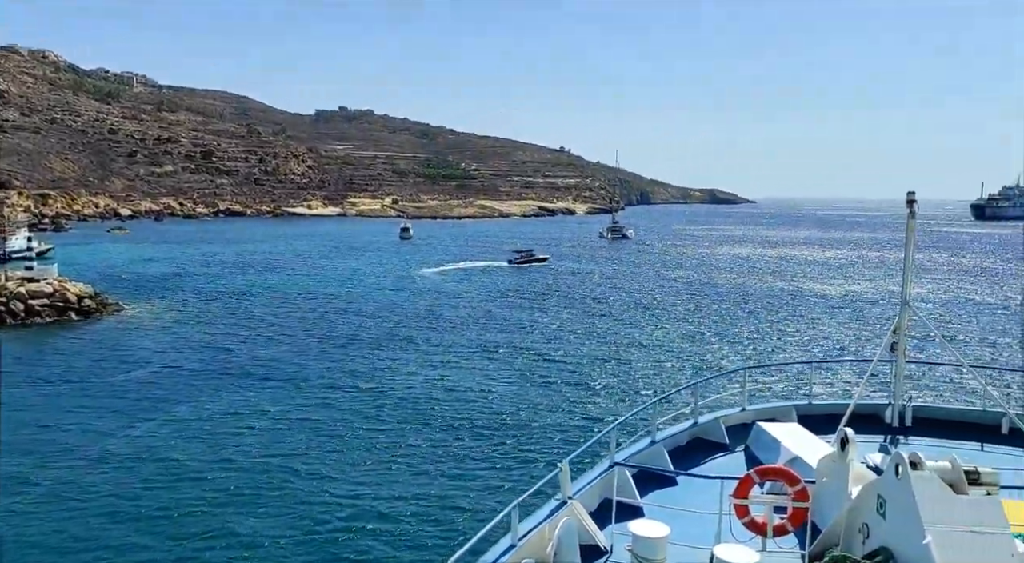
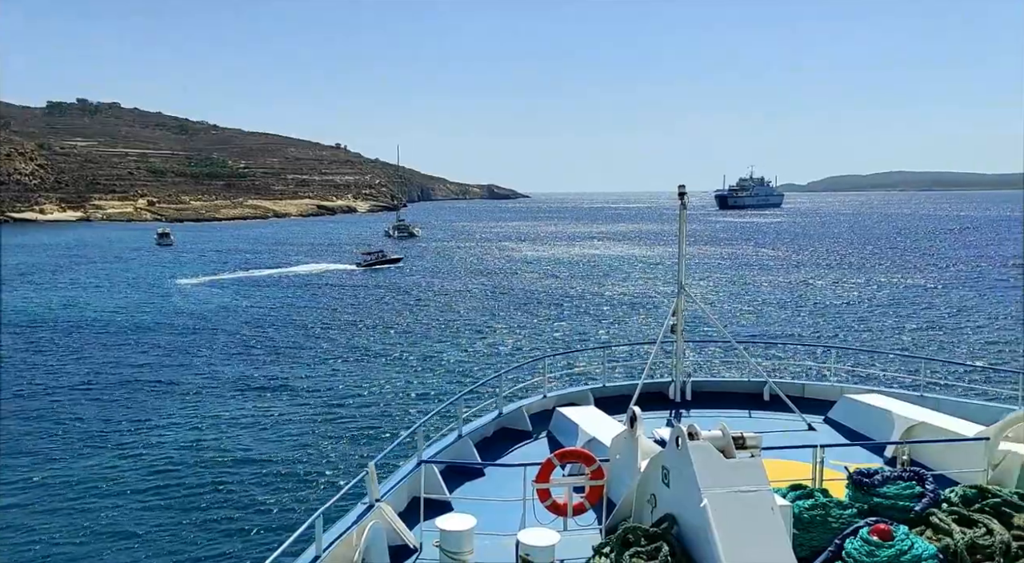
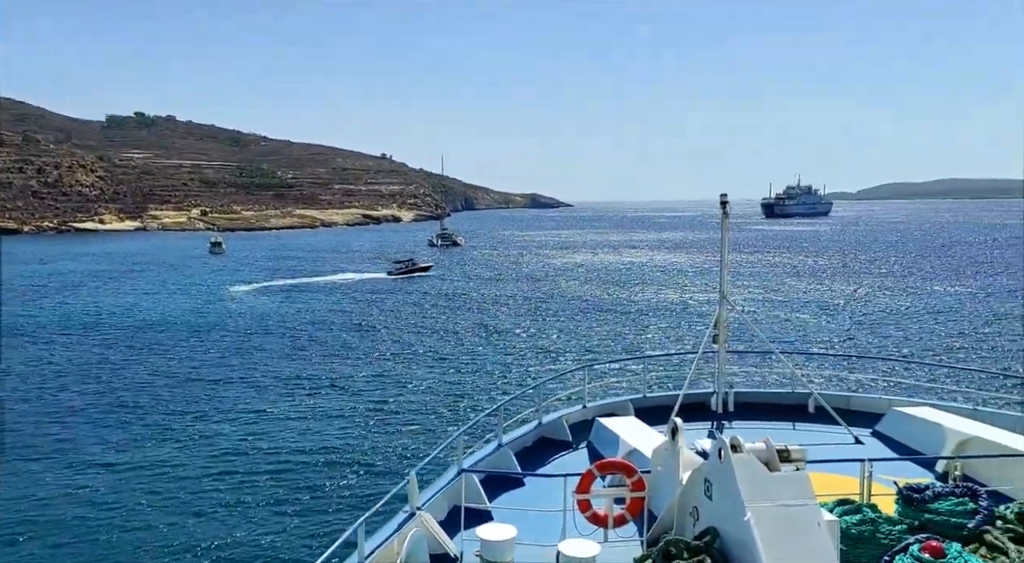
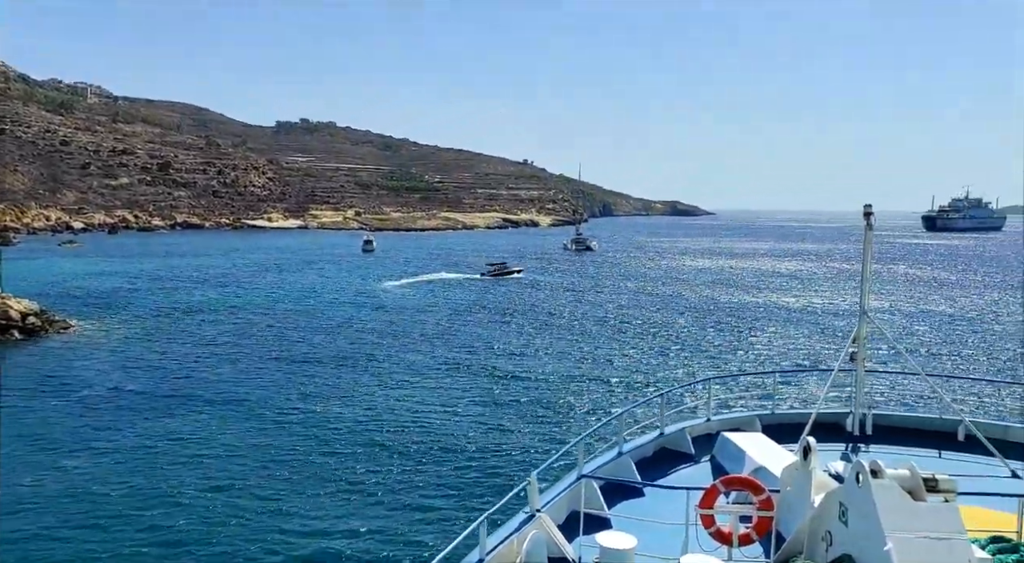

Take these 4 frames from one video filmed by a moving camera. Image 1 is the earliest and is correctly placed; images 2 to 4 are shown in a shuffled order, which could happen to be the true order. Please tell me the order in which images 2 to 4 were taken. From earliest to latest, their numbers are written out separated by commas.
4, 3, 2
